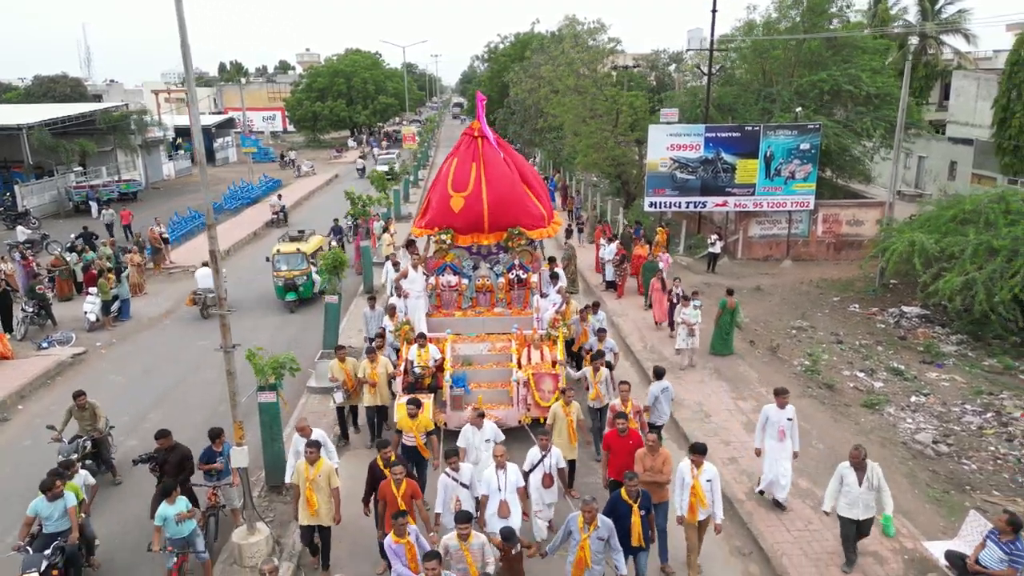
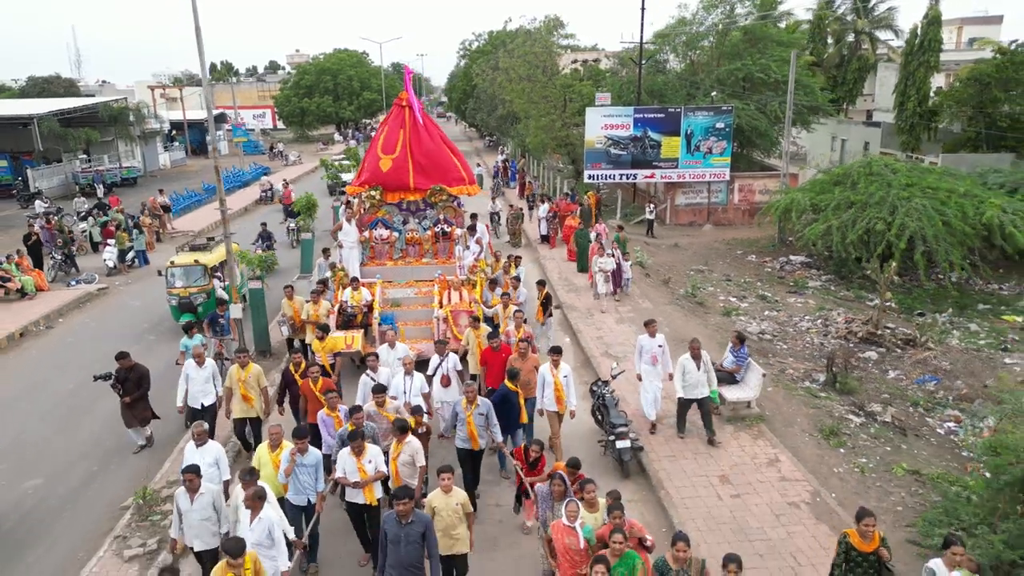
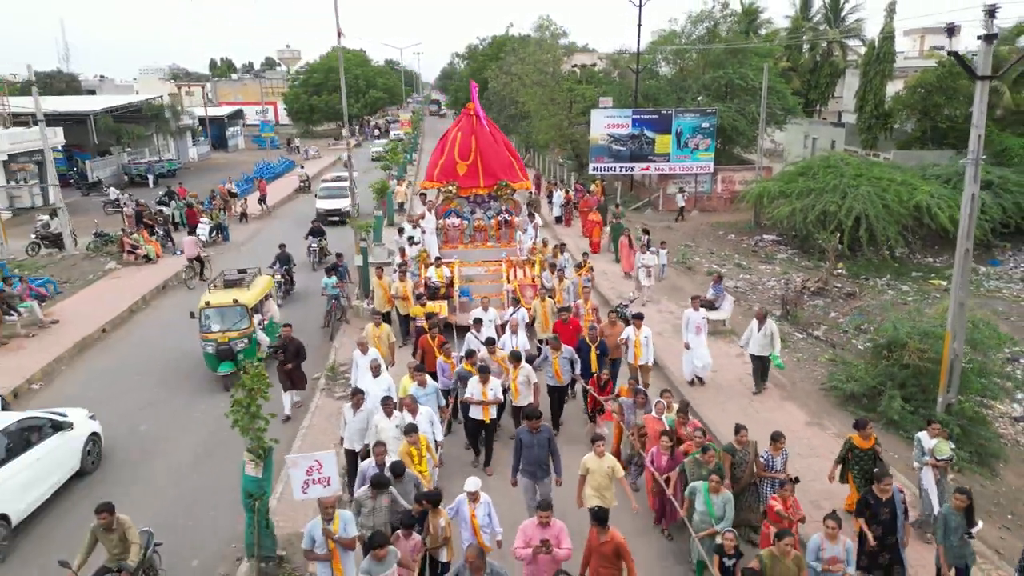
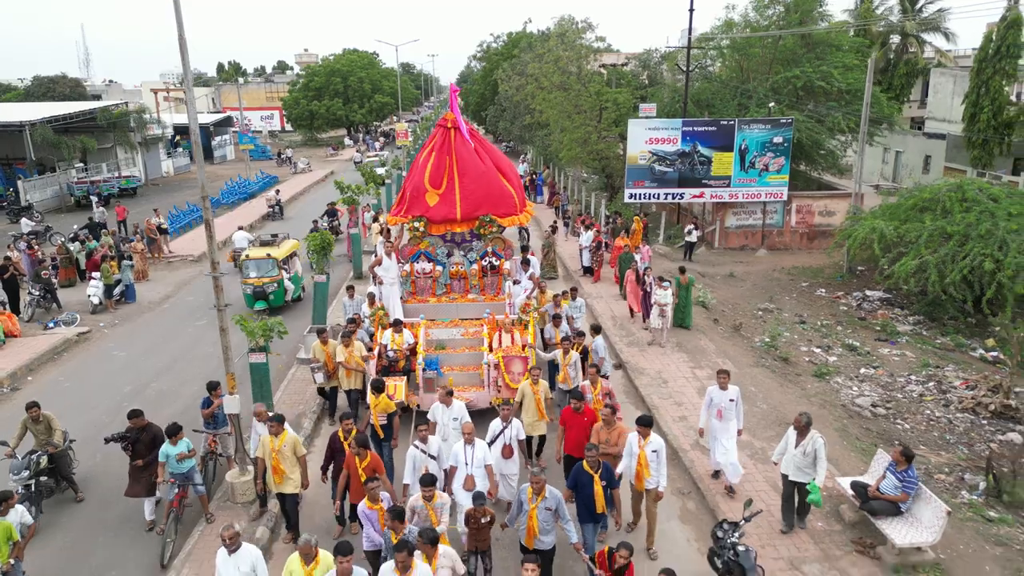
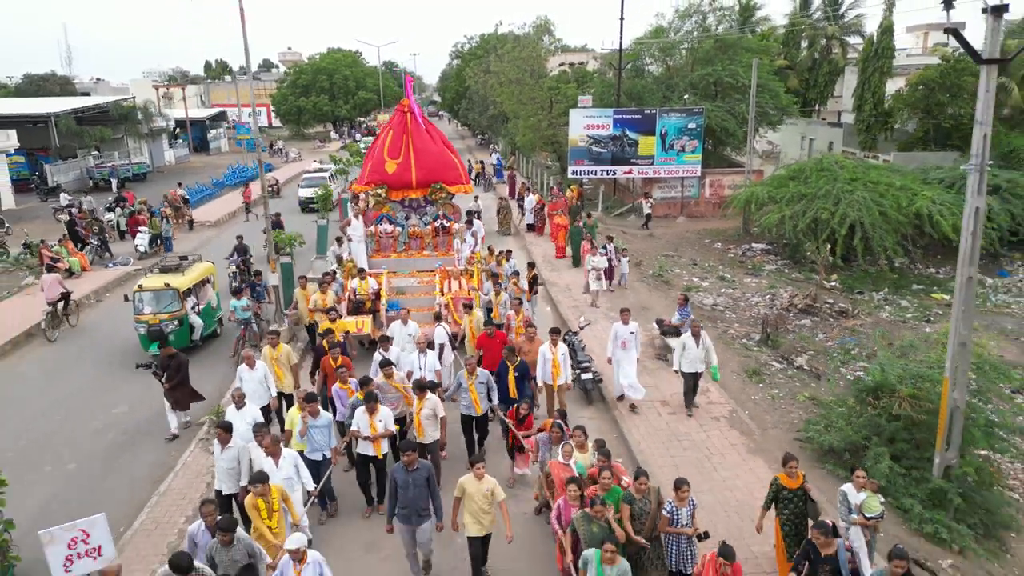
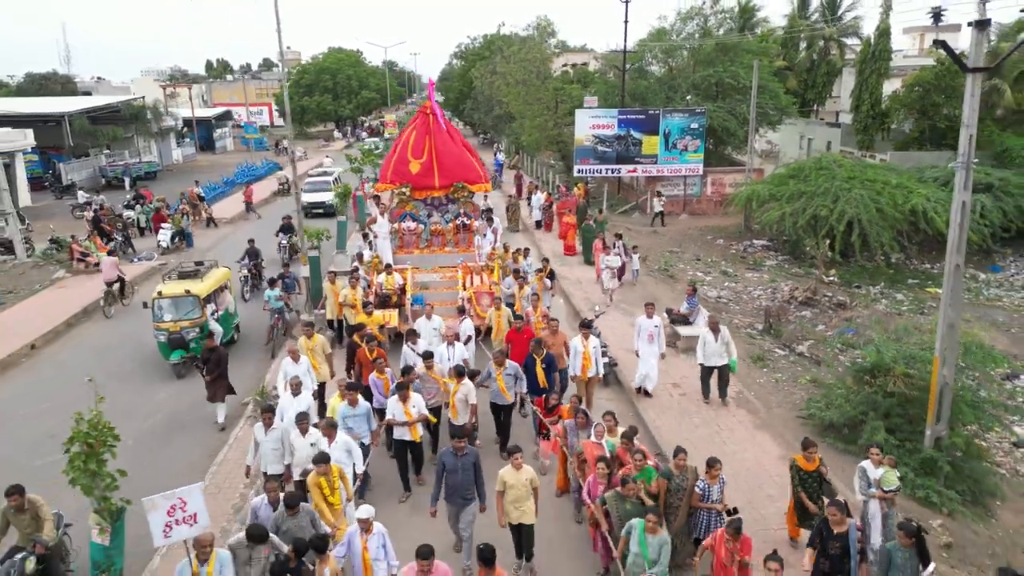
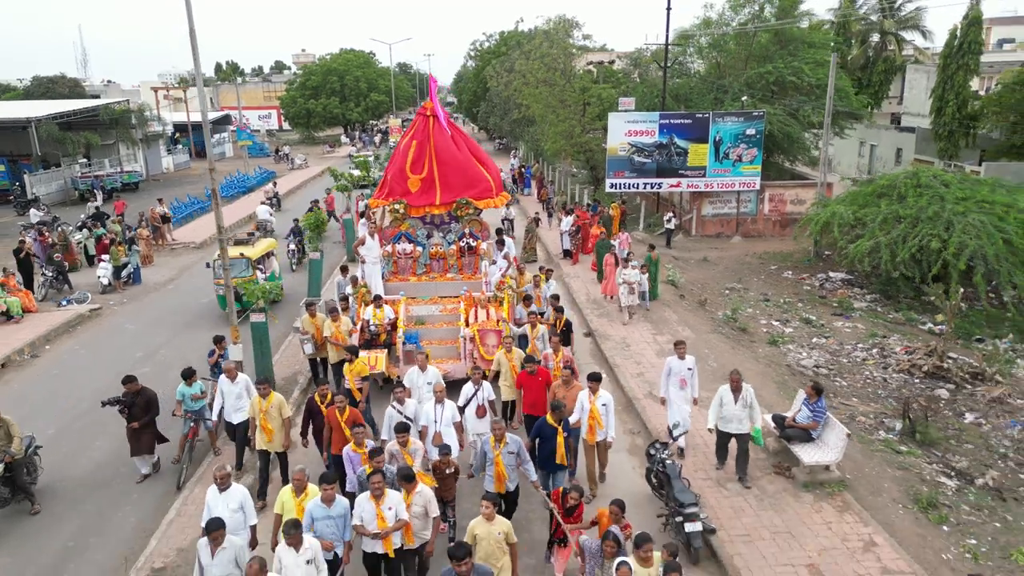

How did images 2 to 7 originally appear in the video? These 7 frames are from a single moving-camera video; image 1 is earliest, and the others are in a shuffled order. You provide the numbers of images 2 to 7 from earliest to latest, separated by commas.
4, 7, 2, 5, 6, 3
